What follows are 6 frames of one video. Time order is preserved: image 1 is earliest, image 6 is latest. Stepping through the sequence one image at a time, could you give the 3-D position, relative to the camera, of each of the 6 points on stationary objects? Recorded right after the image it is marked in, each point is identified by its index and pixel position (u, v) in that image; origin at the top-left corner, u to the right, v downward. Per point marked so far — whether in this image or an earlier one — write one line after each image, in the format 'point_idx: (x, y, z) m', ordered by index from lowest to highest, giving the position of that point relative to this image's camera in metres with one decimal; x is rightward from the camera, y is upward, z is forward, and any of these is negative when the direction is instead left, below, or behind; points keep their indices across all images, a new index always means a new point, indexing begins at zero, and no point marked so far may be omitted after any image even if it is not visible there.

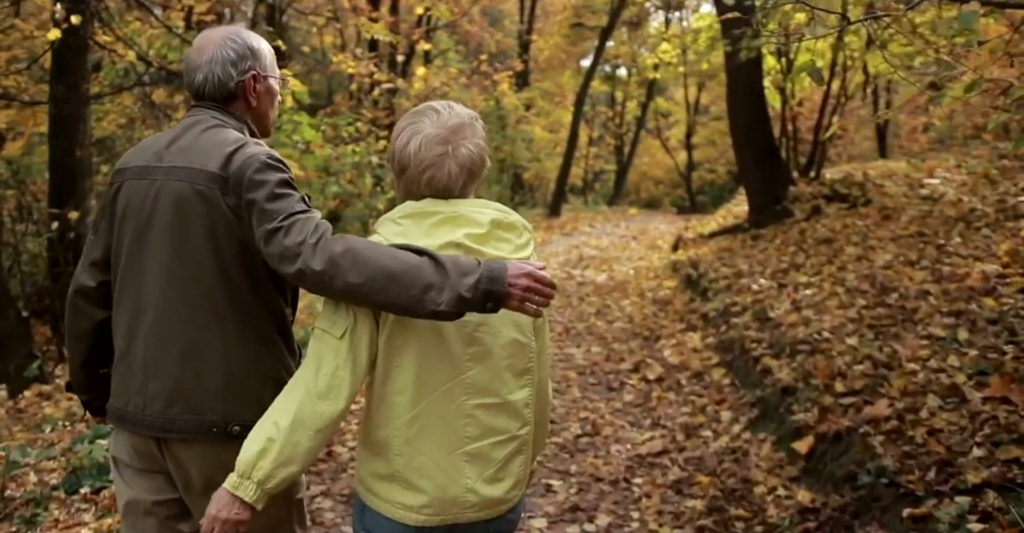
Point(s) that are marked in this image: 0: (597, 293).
0: (+1.2, -0.4, +12.8) m
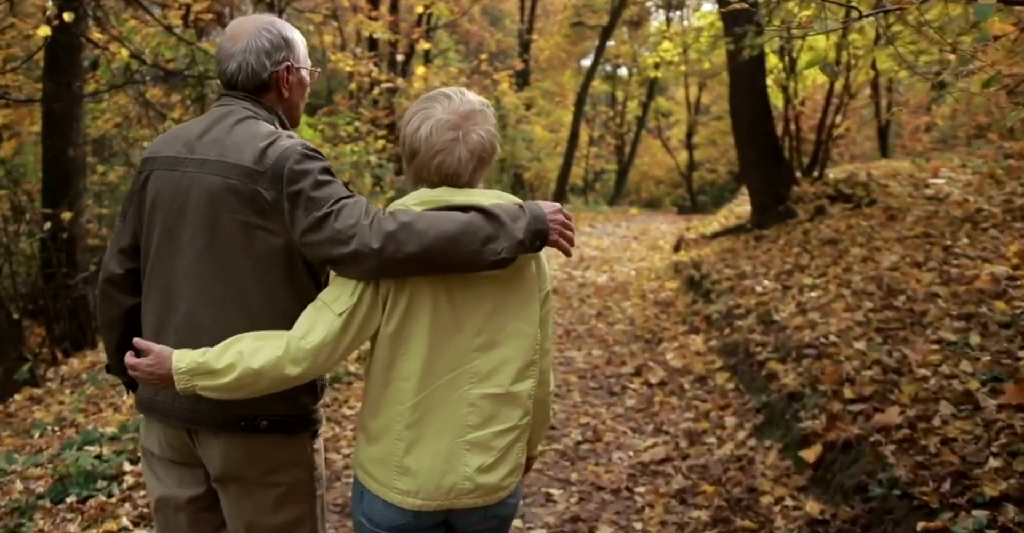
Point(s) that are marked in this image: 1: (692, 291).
0: (+1.2, -0.4, +12.6) m
1: (+2.2, -0.3, +10.8) m
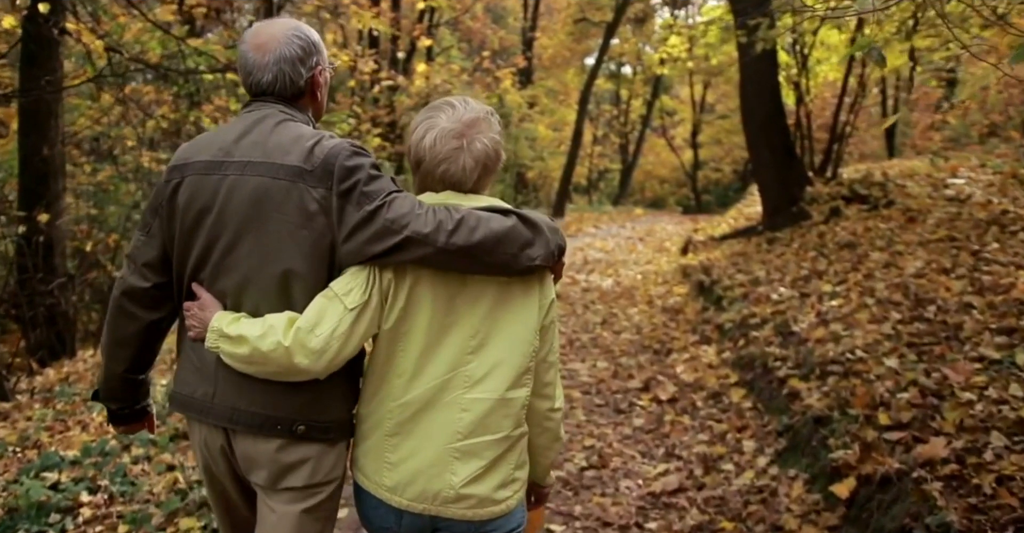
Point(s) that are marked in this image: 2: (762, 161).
0: (+1.2, -0.5, +12.1) m
1: (+2.2, -0.4, +10.3) m
2: (+3.5, +1.5, +12.8) m
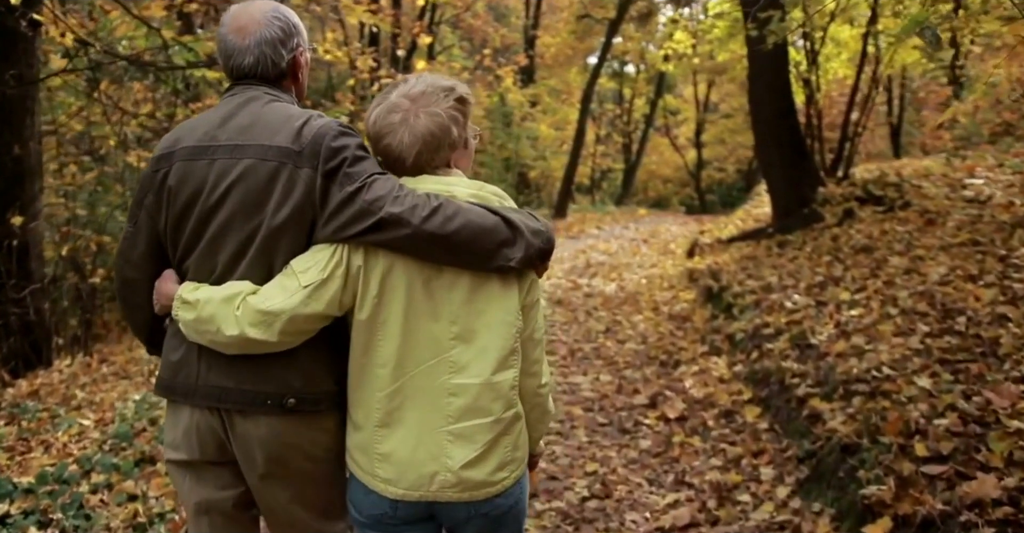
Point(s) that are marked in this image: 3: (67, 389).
0: (+1.2, -0.5, +11.6) m
1: (+2.1, -0.4, +9.7) m
2: (+3.5, +1.5, +12.3) m
3: (-4.1, -1.2, +8.4) m
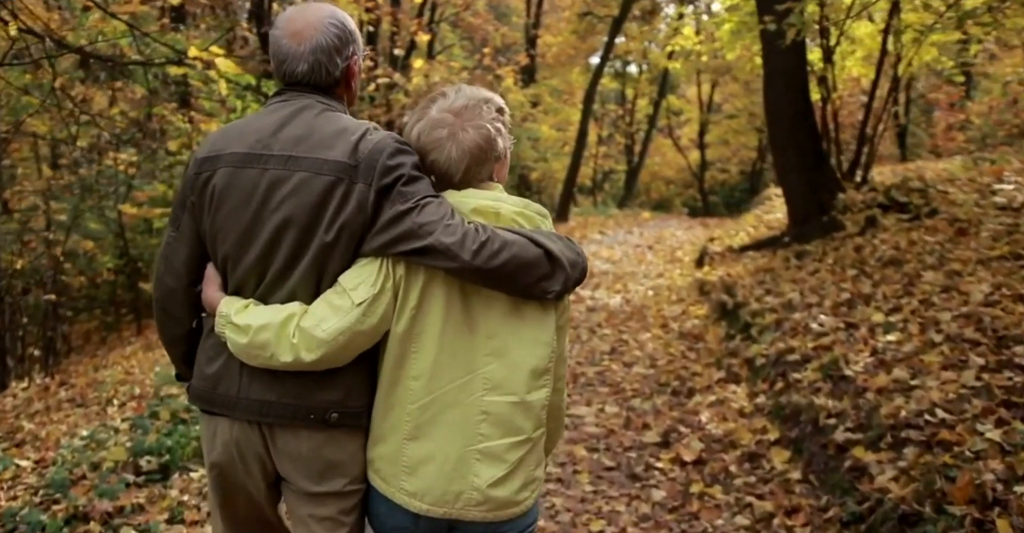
0: (+1.2, -0.7, +10.8) m
1: (+2.1, -0.6, +8.9) m
2: (+3.5, +1.3, +11.5) m
3: (-4.2, -1.3, +7.6) m
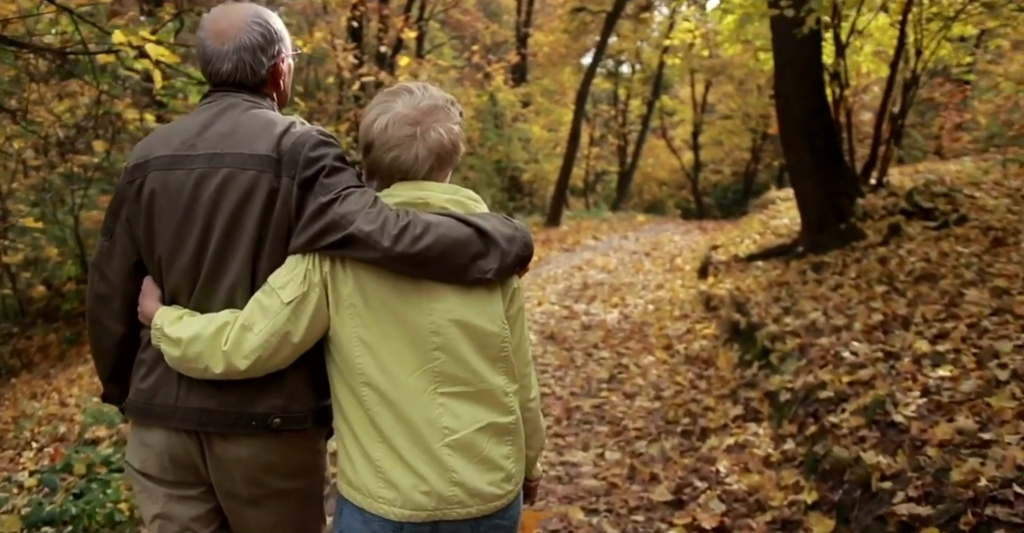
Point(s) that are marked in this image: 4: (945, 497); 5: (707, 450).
0: (+1.0, -0.8, +9.7) m
1: (+2.0, -0.7, +7.9) m
2: (+3.4, +1.2, +10.5) m
3: (-4.3, -1.4, +6.5) m
4: (+1.9, -1.0, +4.0) m
5: (+1.3, -1.2, +6.0) m
